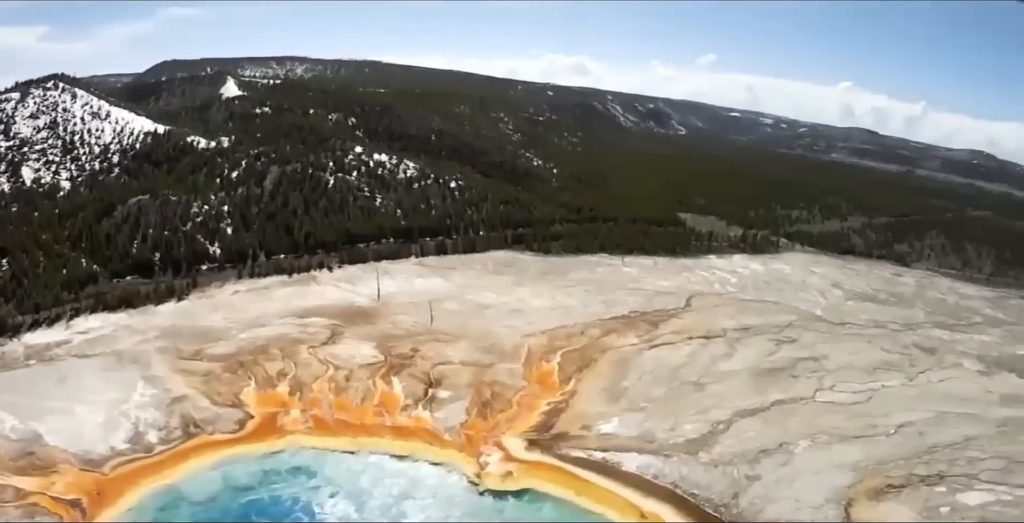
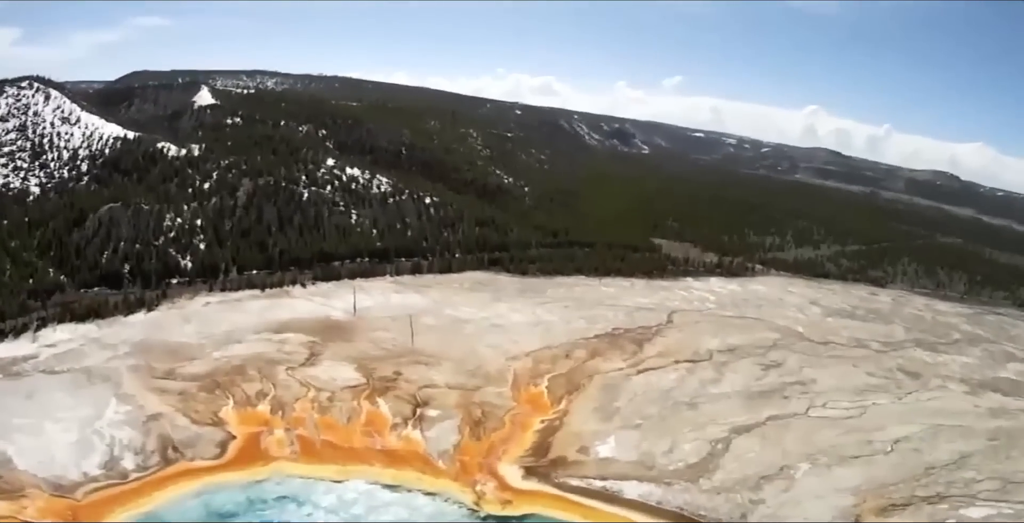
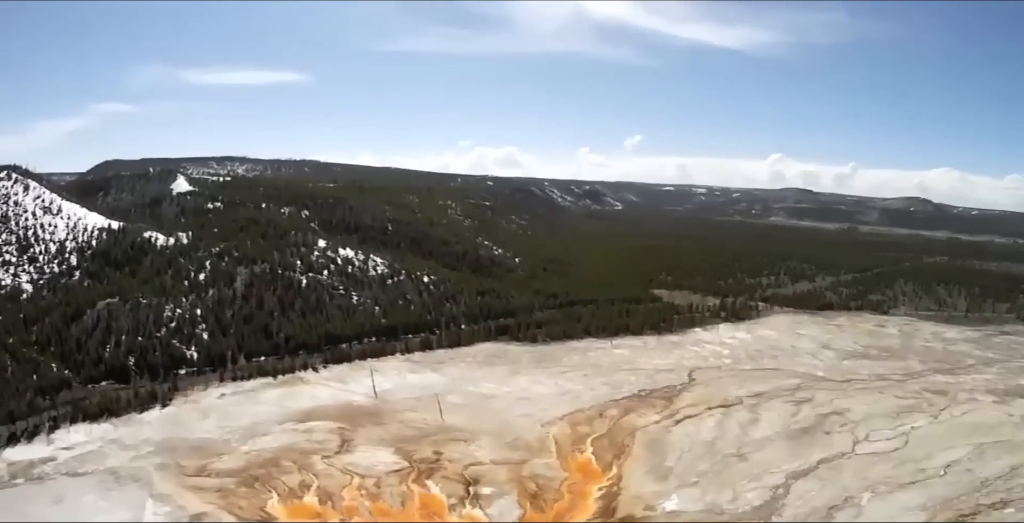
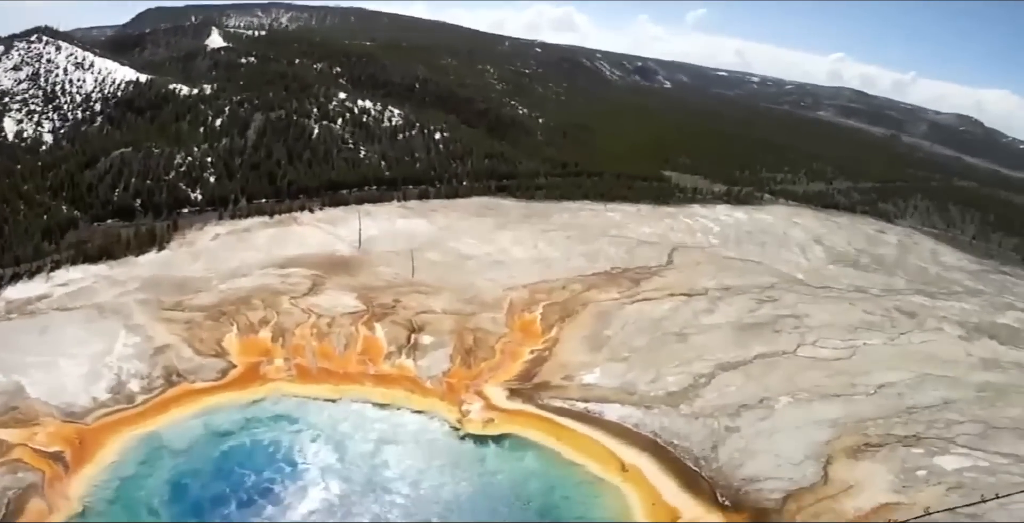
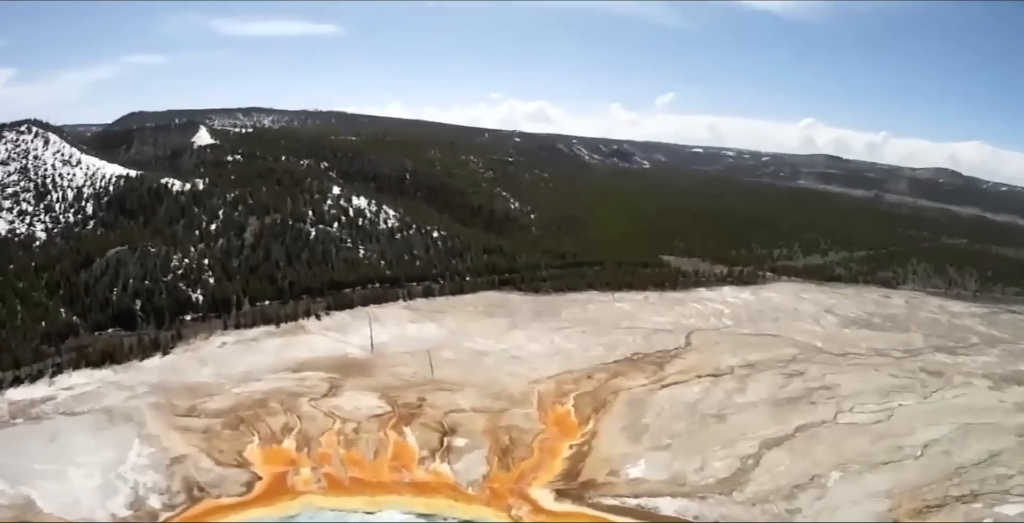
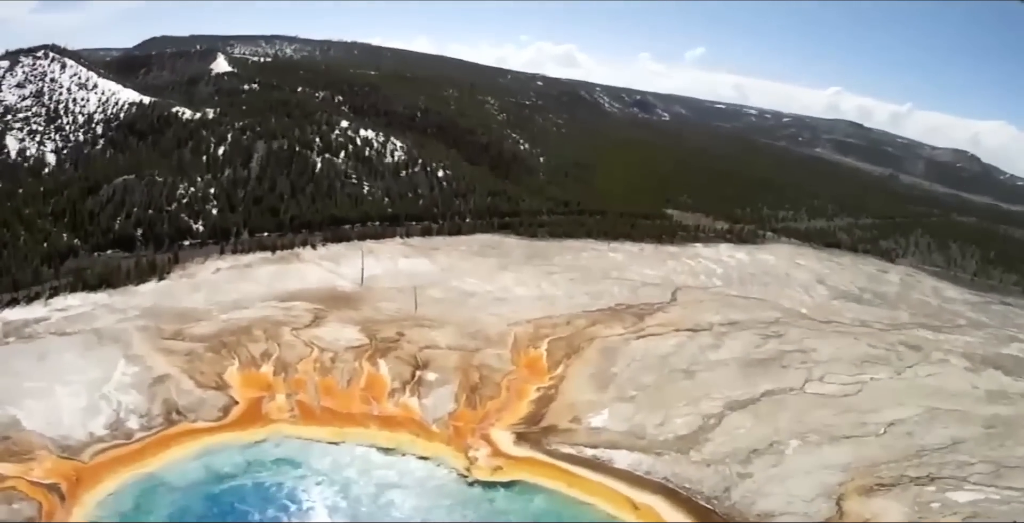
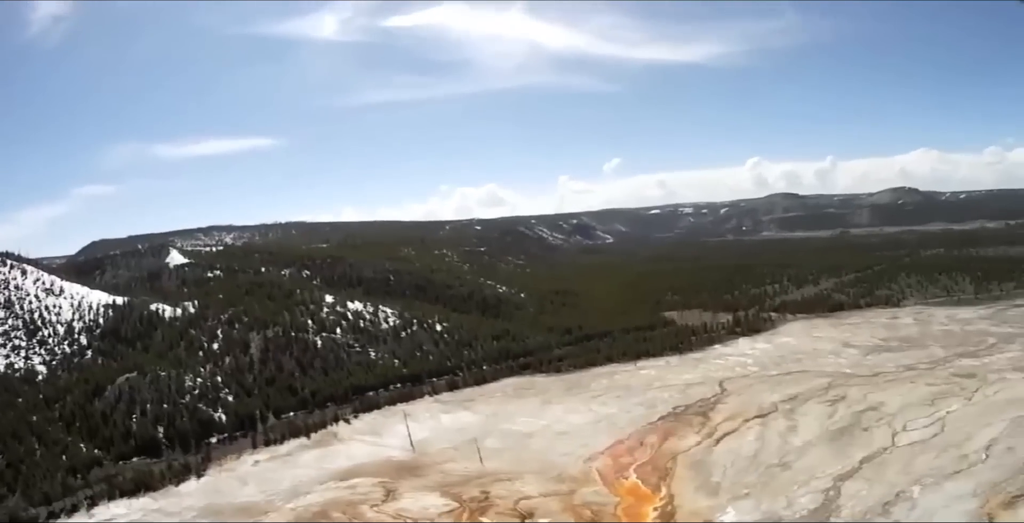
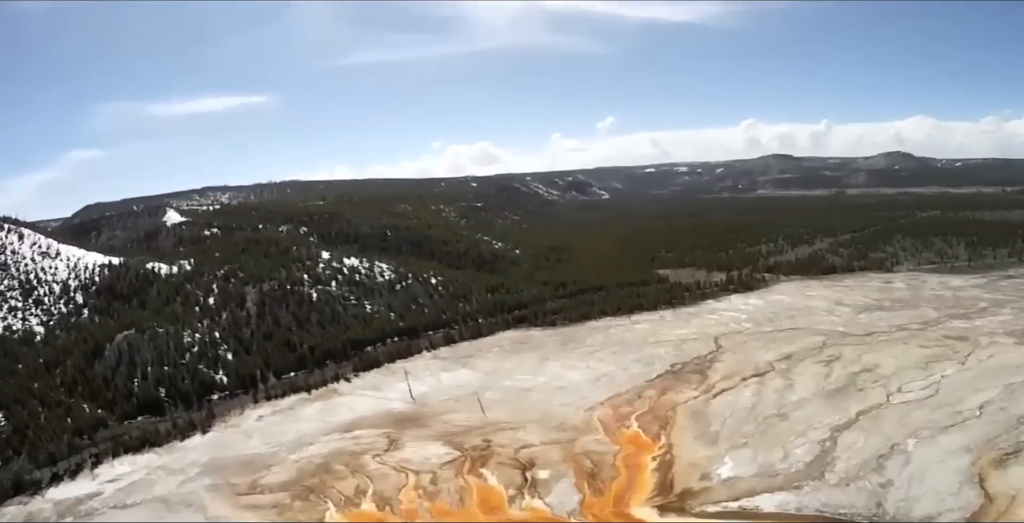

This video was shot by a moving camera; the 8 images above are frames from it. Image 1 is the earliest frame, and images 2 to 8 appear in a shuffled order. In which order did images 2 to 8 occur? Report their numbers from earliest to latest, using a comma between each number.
4, 6, 2, 5, 3, 7, 8
